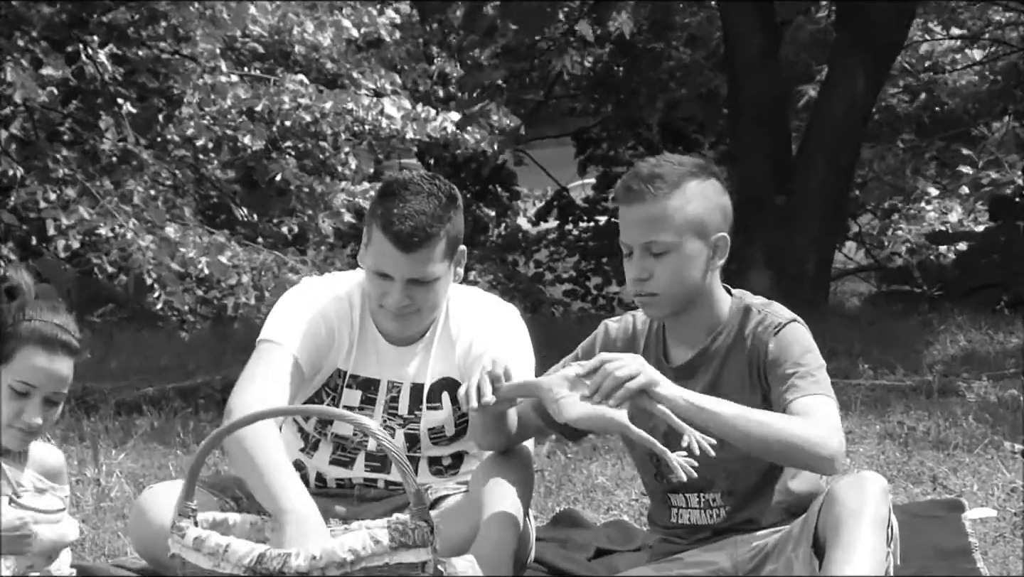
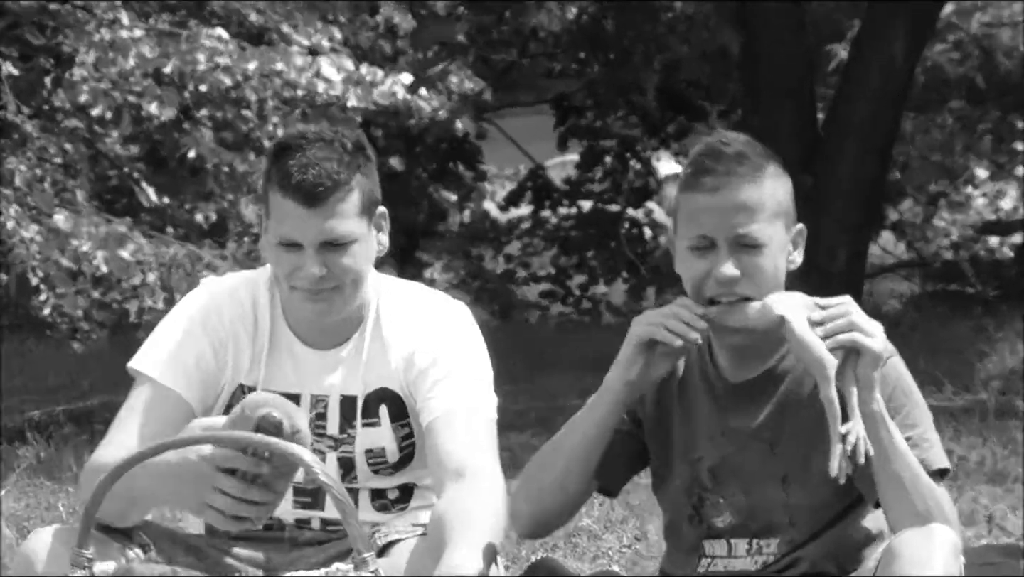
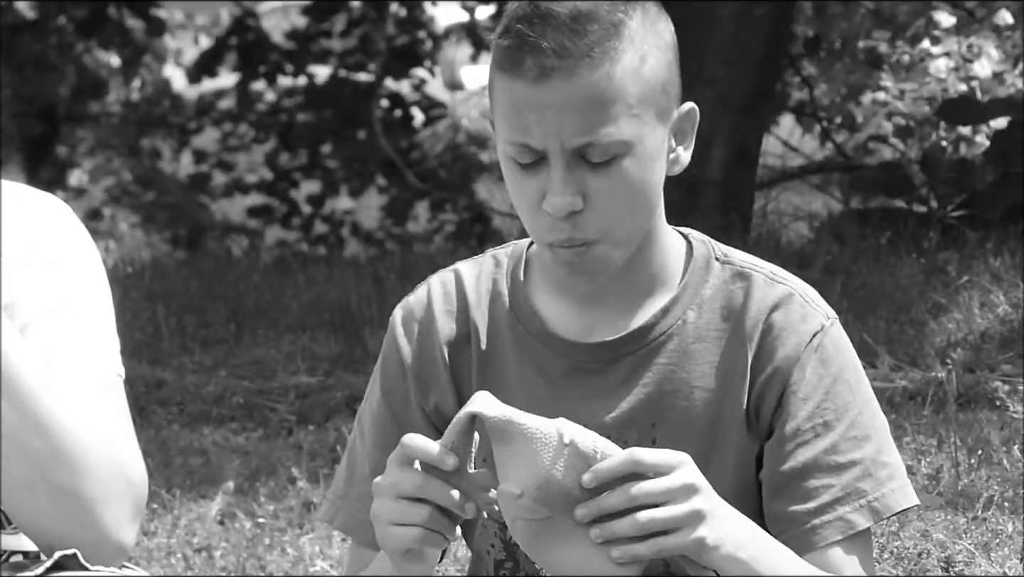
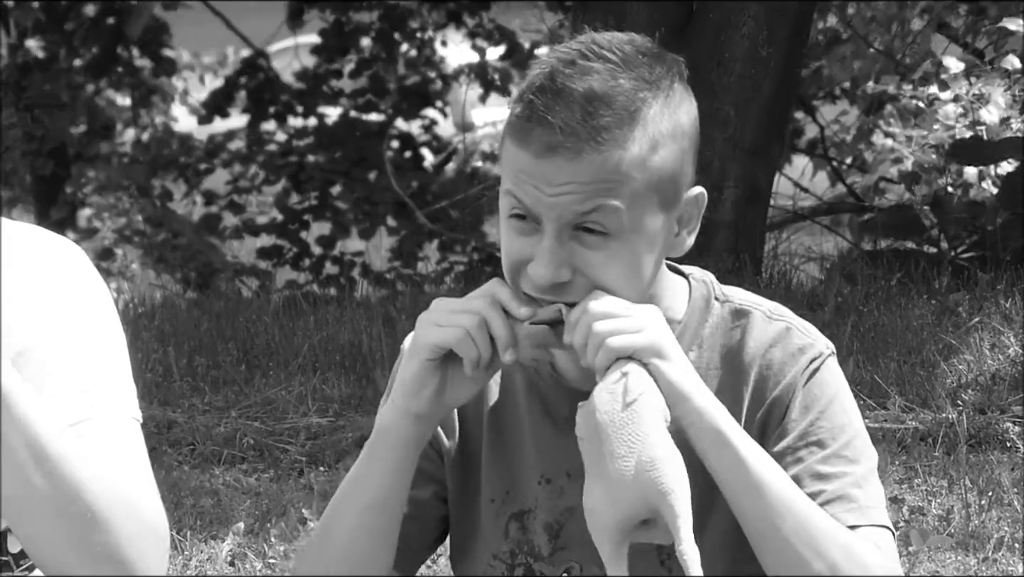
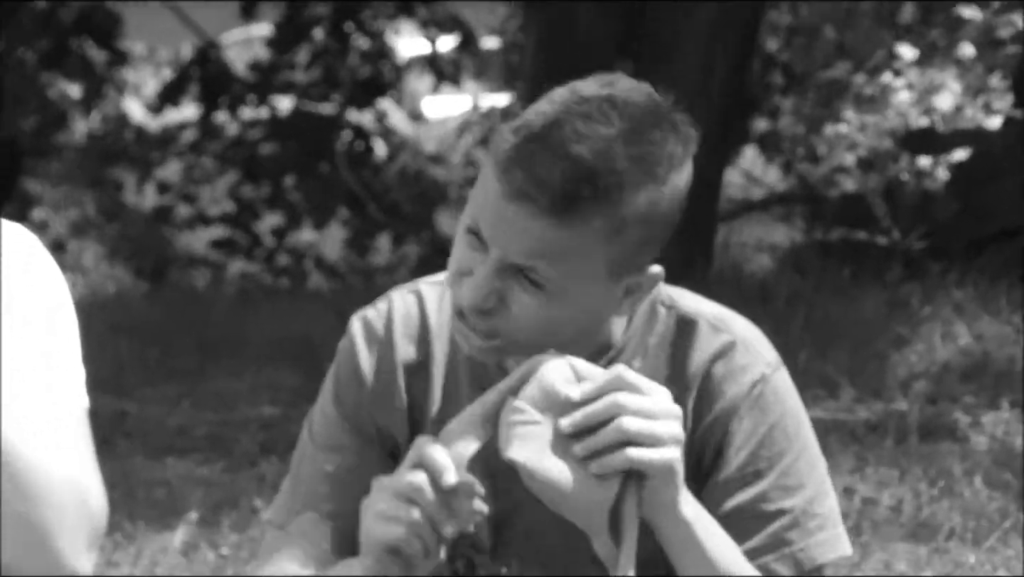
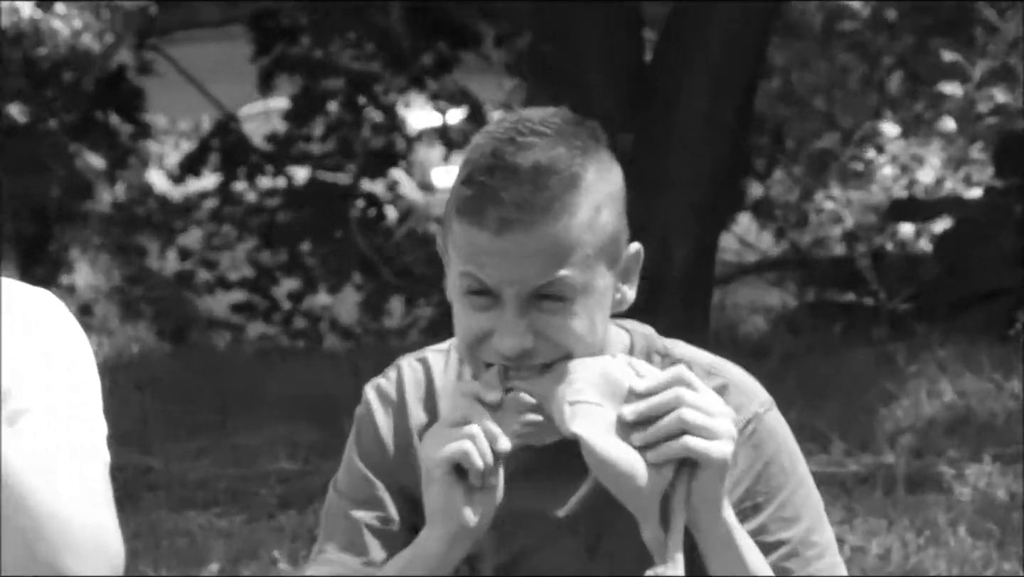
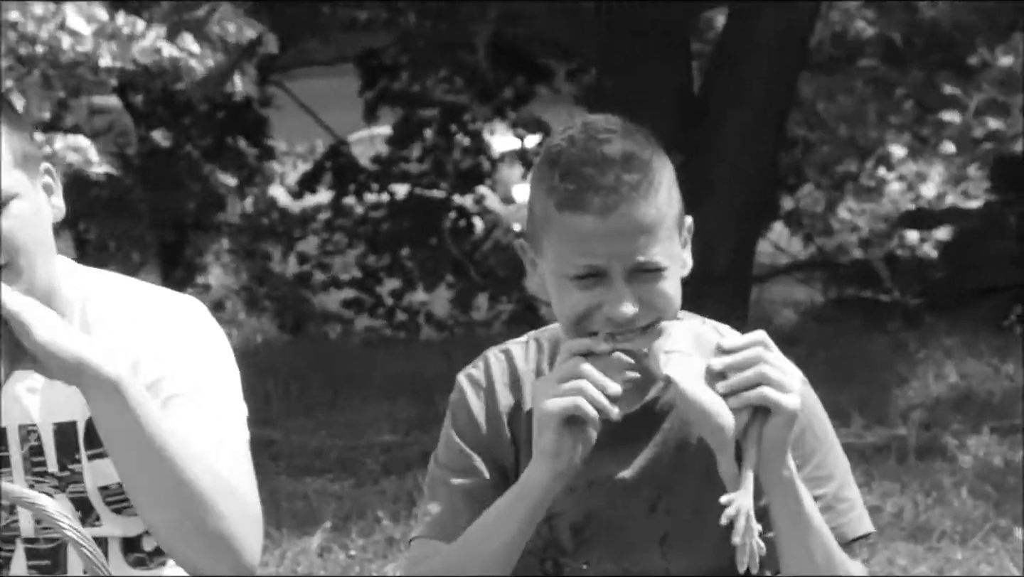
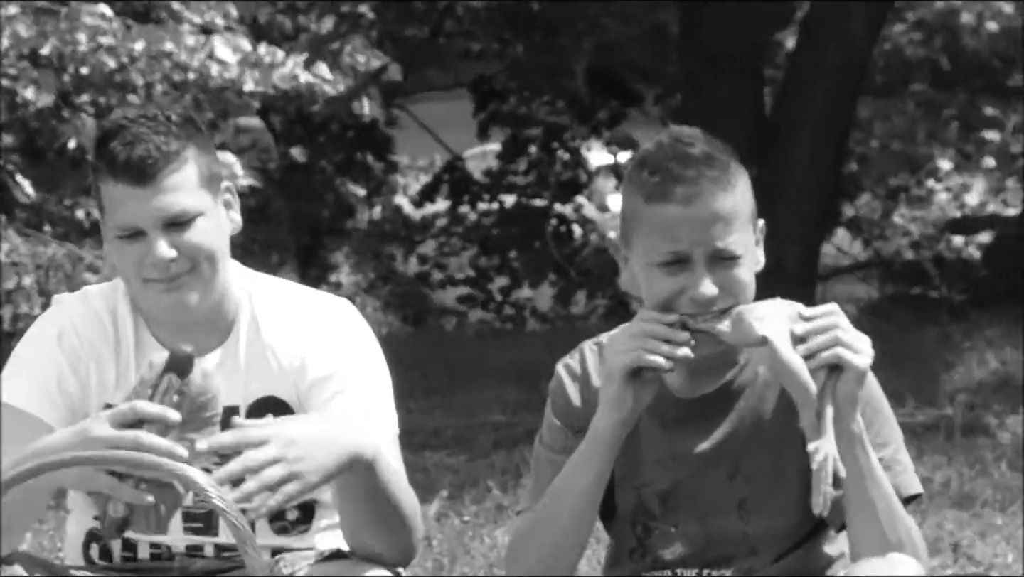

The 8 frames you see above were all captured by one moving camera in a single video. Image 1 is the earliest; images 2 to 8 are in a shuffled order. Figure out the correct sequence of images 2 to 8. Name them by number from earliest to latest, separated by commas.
2, 8, 7, 6, 5, 3, 4
